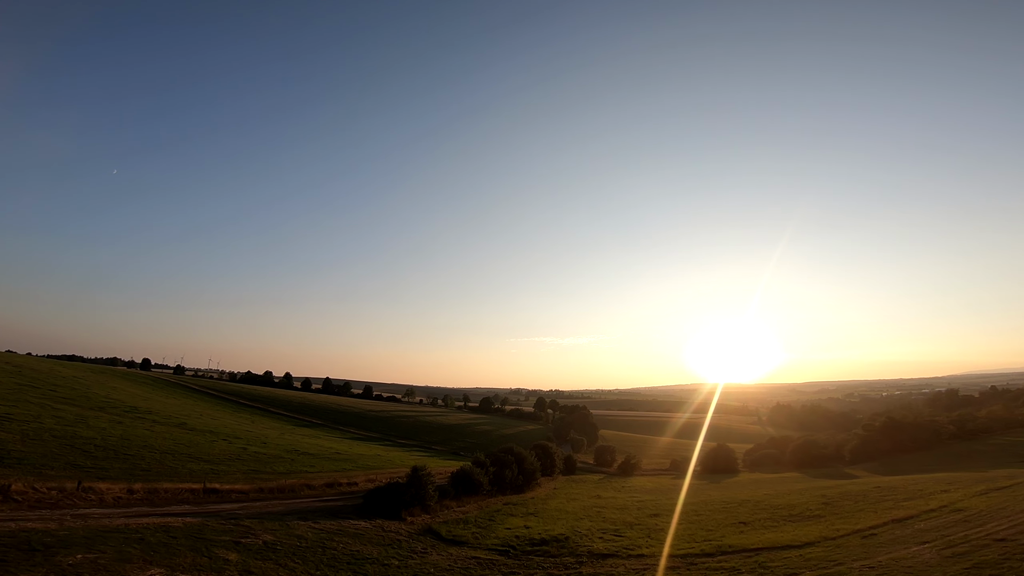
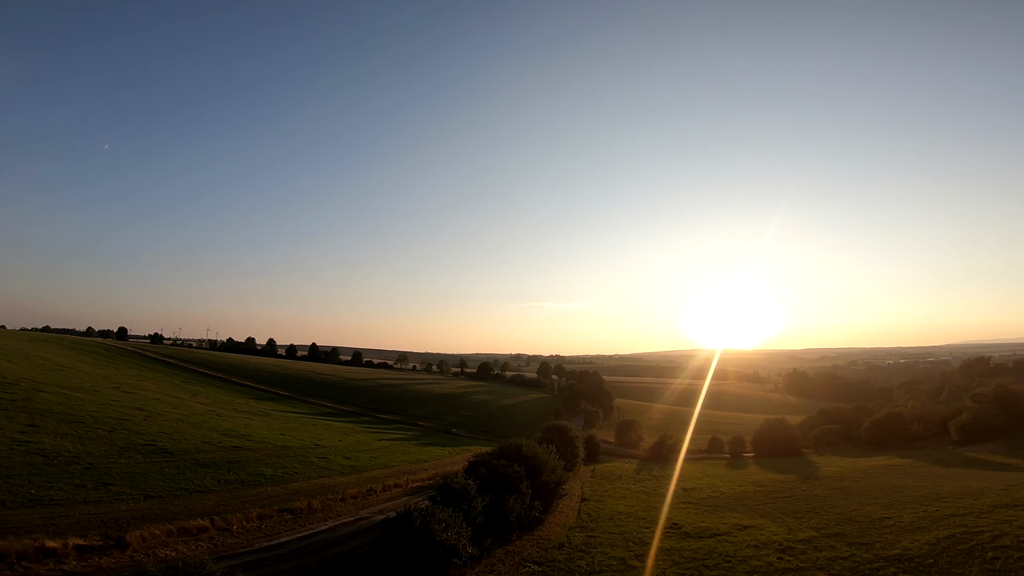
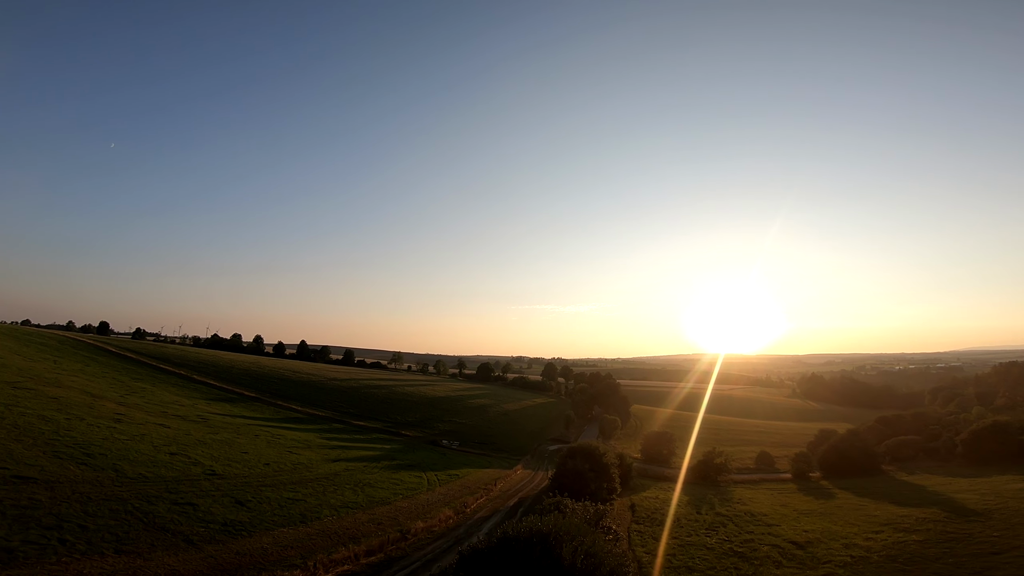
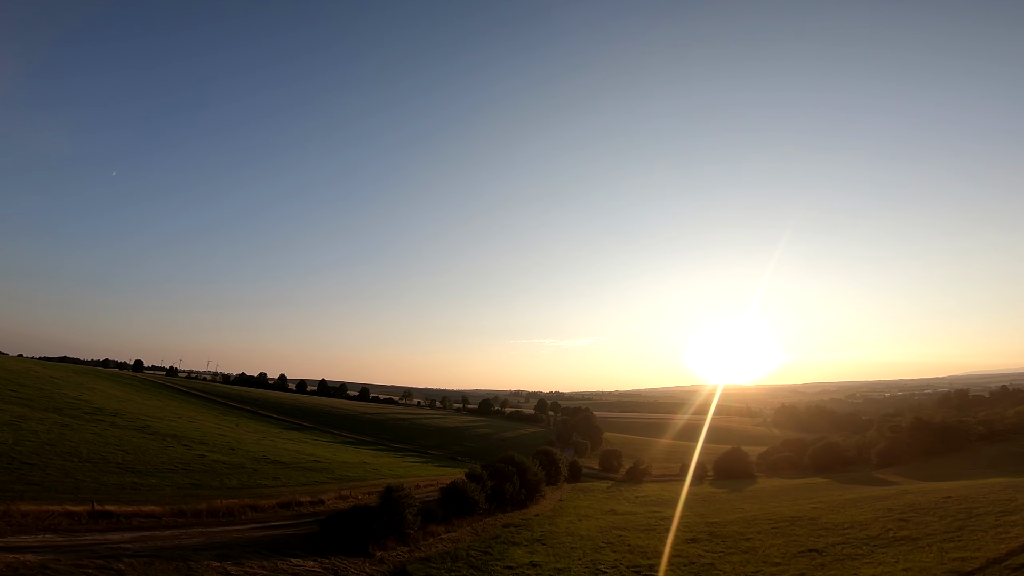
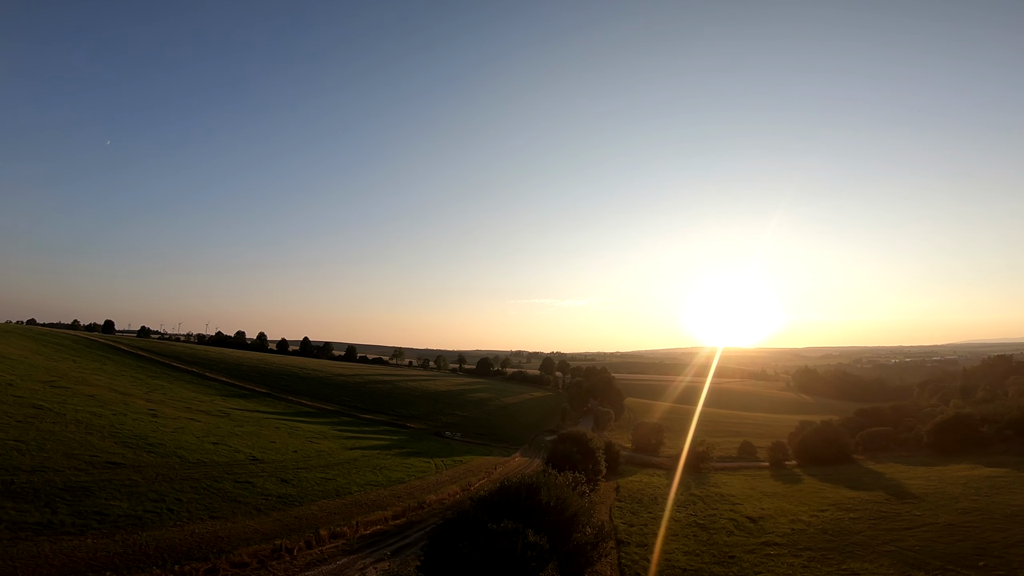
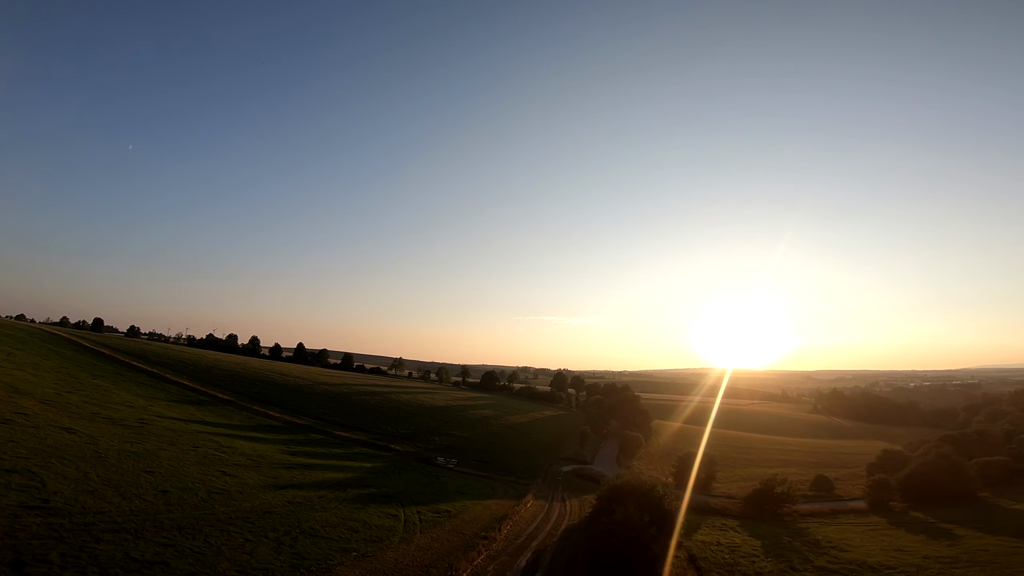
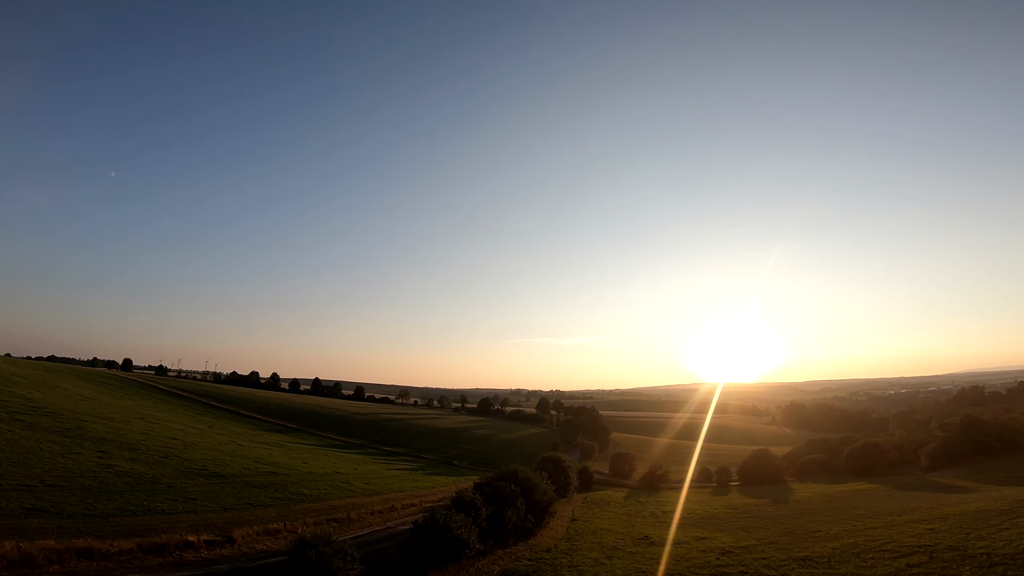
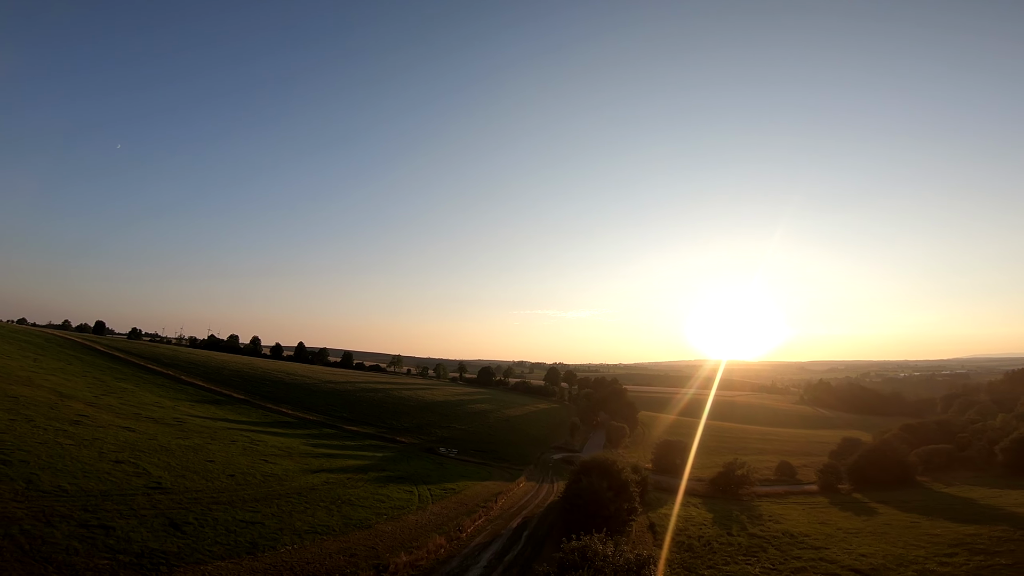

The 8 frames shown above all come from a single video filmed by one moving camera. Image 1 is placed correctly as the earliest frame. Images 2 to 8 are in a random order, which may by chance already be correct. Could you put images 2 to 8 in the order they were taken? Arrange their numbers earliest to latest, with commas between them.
4, 7, 2, 5, 3, 8, 6
